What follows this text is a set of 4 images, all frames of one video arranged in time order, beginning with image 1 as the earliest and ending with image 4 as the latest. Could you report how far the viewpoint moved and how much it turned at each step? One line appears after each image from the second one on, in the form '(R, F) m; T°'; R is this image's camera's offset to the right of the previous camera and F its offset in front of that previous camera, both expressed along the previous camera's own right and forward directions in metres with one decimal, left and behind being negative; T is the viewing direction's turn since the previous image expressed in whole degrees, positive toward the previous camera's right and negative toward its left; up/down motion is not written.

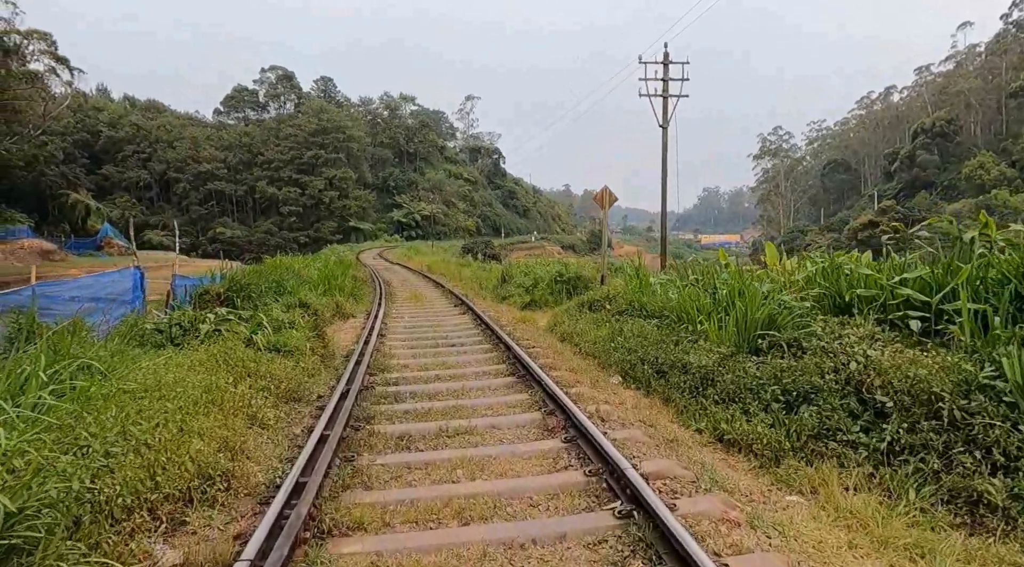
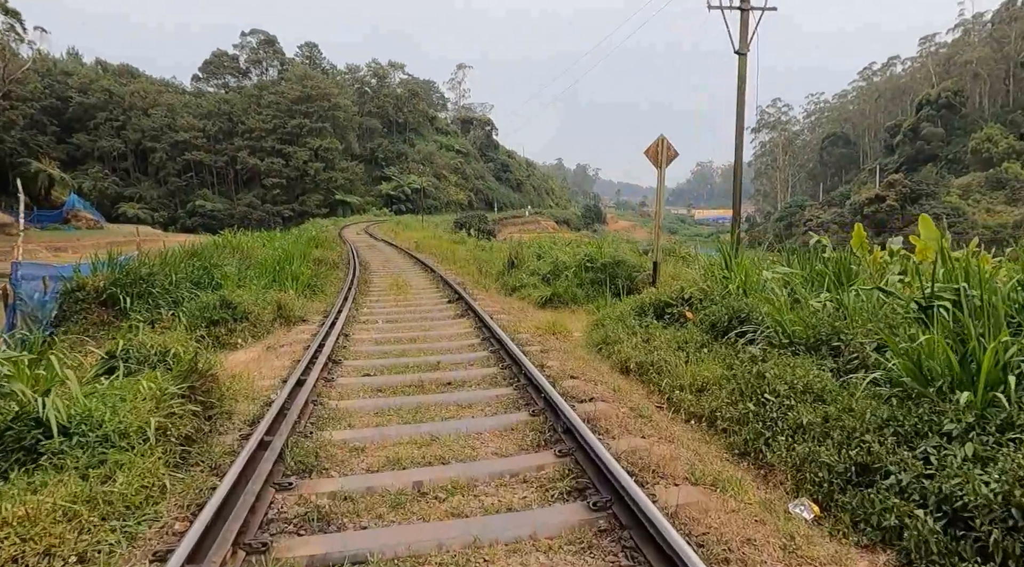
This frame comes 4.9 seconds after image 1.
(-0.3, +3.6) m; +1°
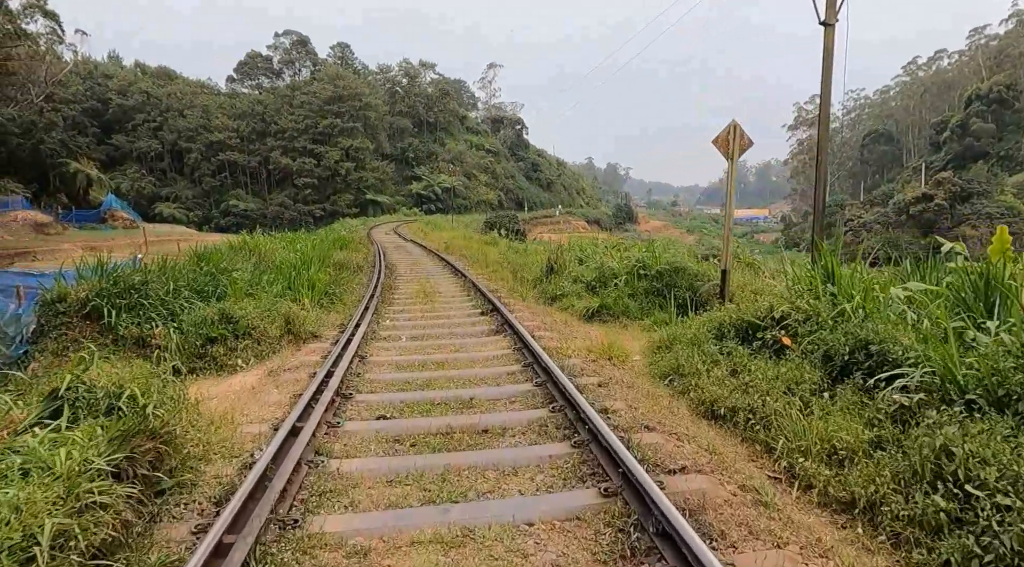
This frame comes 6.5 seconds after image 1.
(-0.2, +1.2) m; -2°
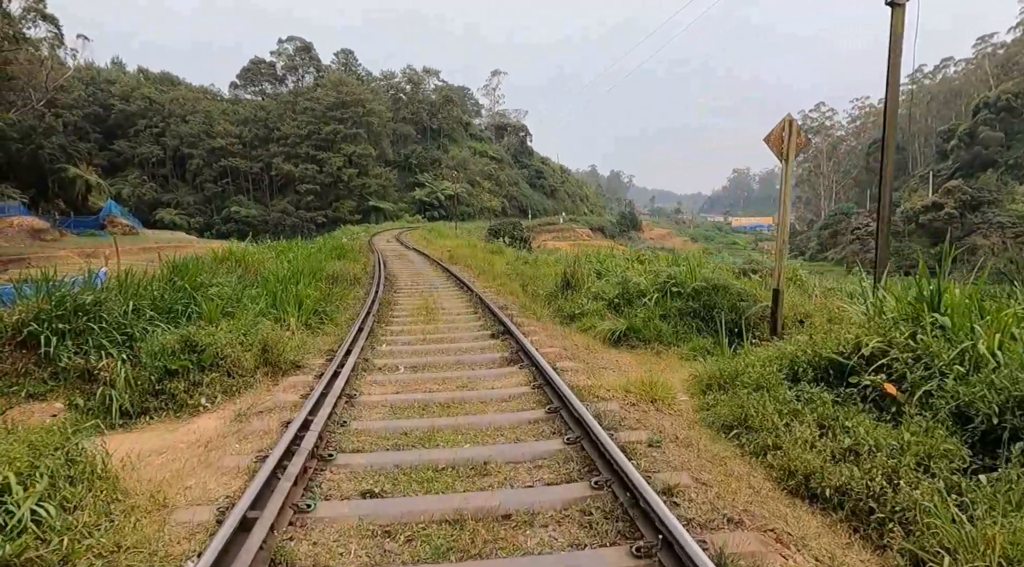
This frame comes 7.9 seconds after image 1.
(-0.1, +1.1) m; 0°
